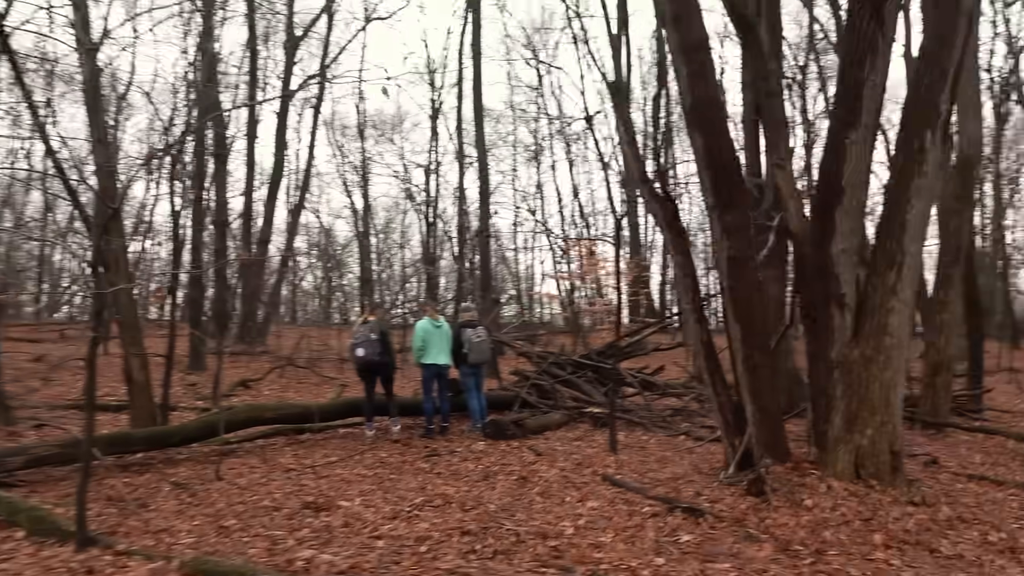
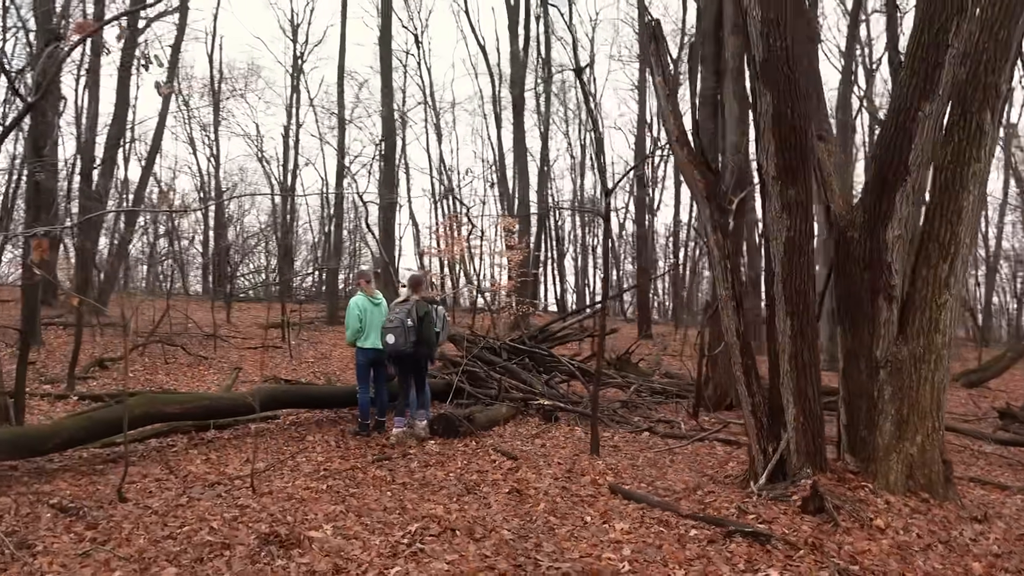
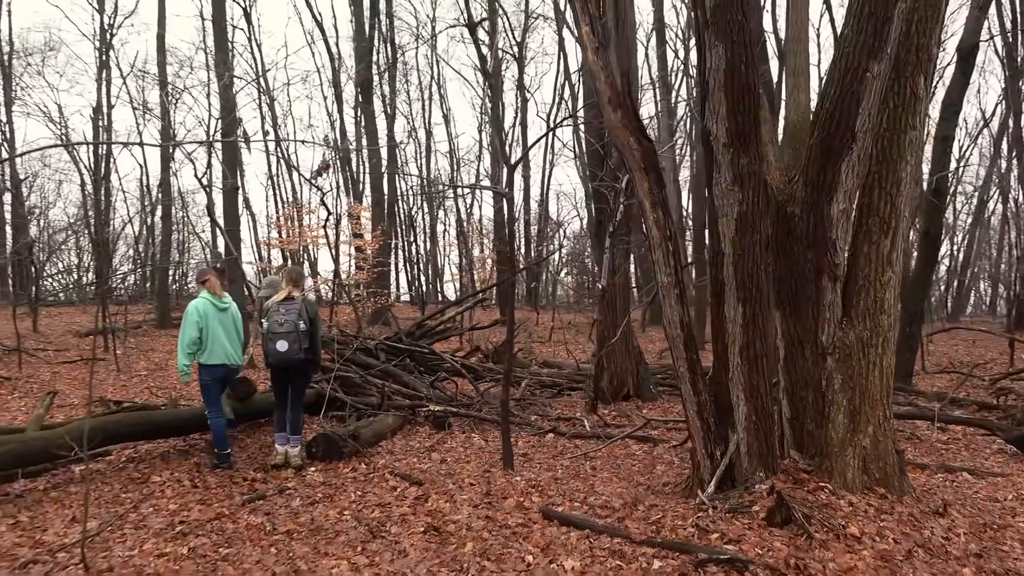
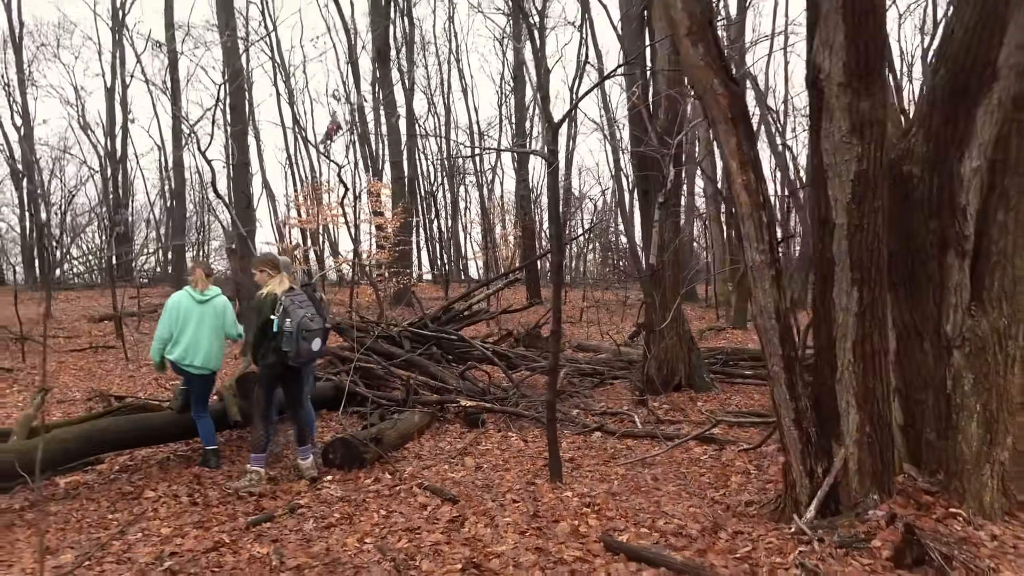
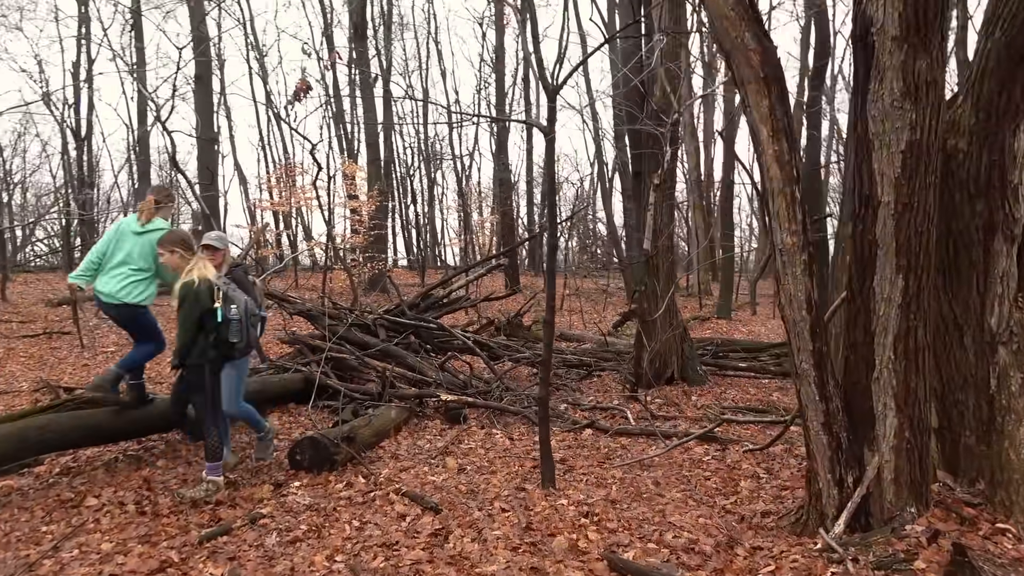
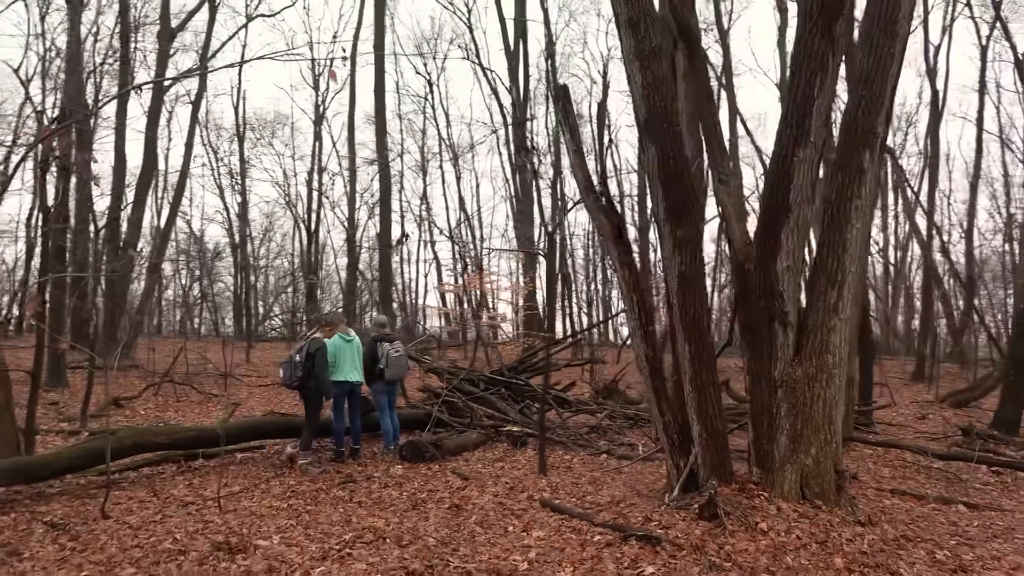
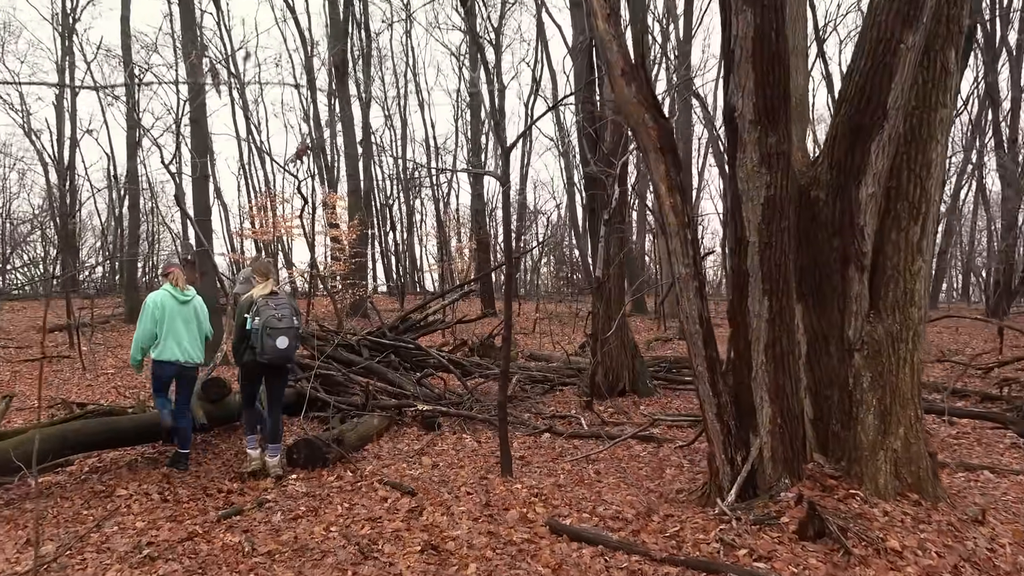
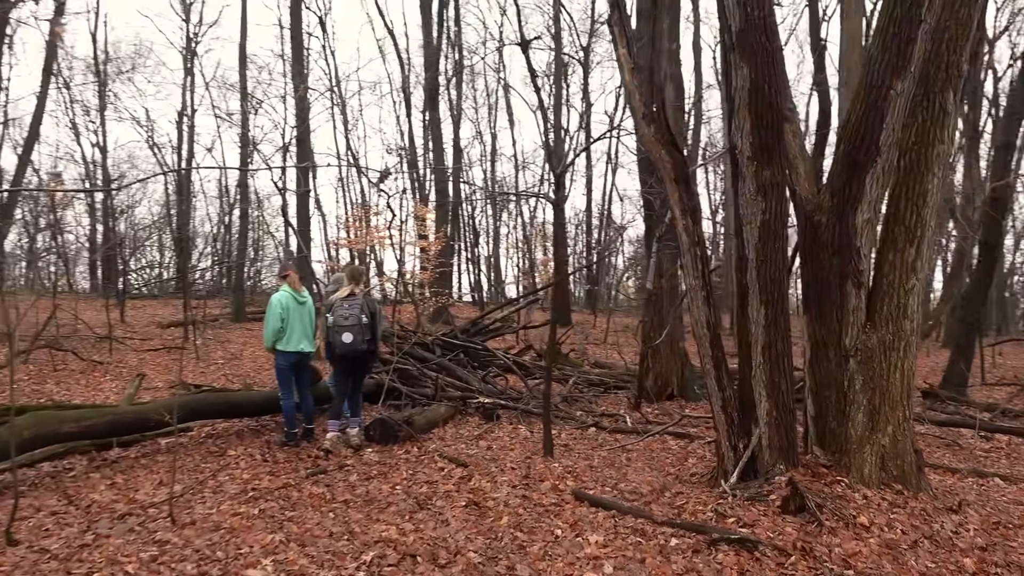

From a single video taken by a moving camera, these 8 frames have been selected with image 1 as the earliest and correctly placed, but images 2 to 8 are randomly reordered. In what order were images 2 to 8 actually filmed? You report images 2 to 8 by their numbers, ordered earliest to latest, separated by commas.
6, 2, 8, 3, 7, 4, 5
